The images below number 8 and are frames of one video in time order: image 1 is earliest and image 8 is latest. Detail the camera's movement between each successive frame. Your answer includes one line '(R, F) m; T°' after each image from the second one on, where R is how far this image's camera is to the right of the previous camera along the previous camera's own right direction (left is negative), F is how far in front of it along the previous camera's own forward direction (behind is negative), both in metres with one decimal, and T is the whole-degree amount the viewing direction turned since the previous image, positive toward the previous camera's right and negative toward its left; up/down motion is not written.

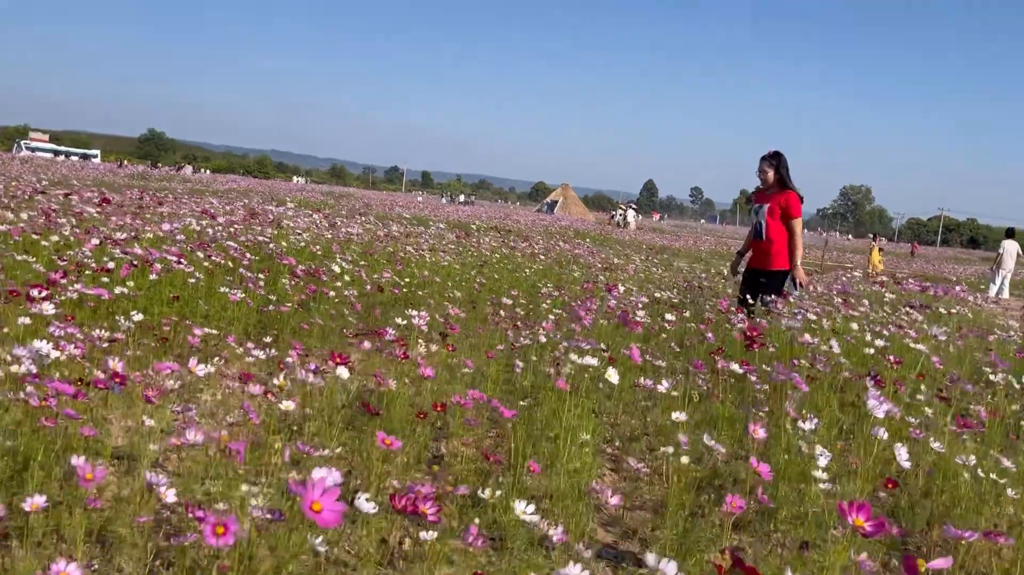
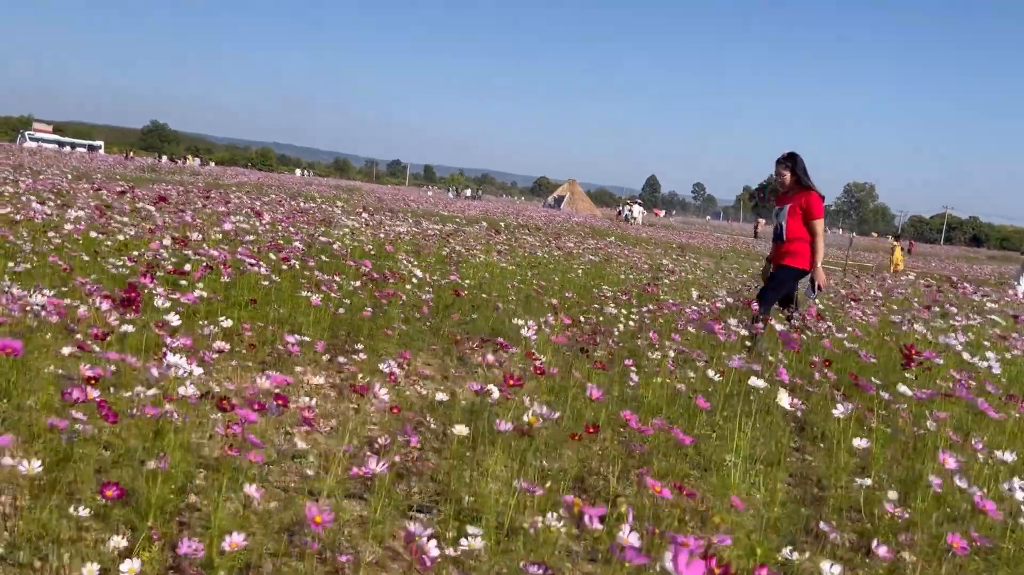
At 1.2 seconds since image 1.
(-0.6, +0.2) m; 0°
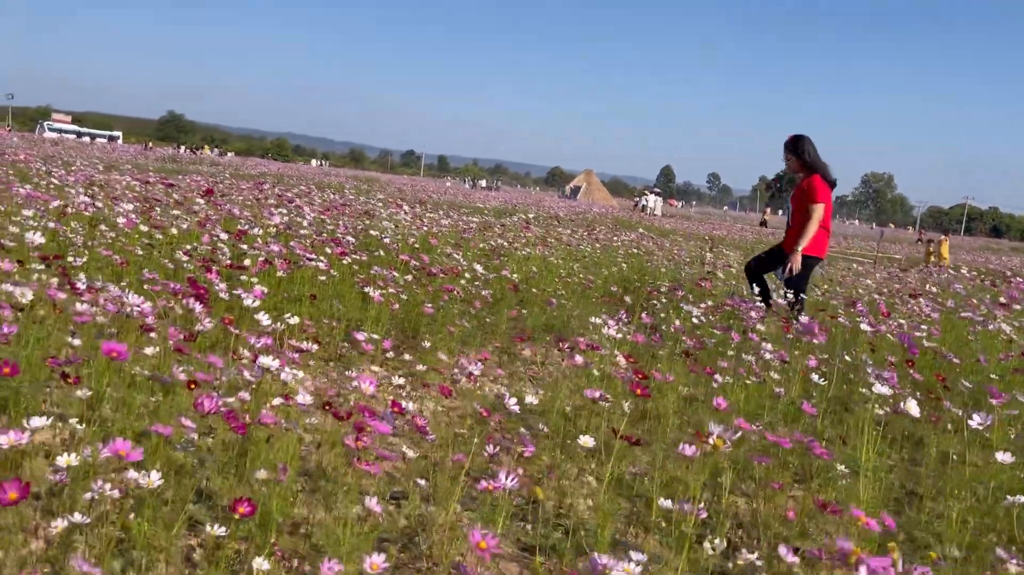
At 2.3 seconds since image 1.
(-0.4, +0.1) m; -1°
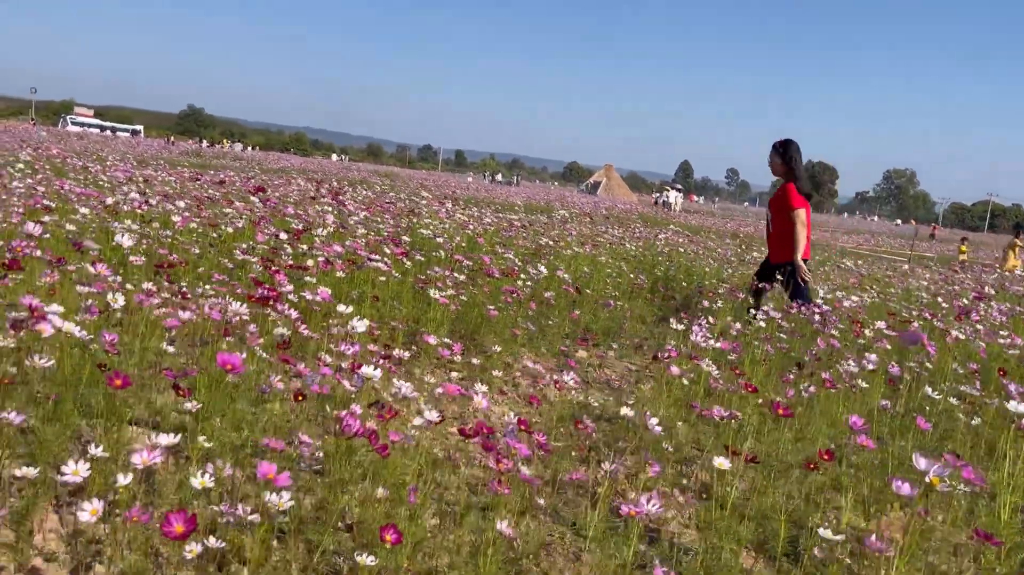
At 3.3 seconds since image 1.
(-0.4, +0.1) m; -1°
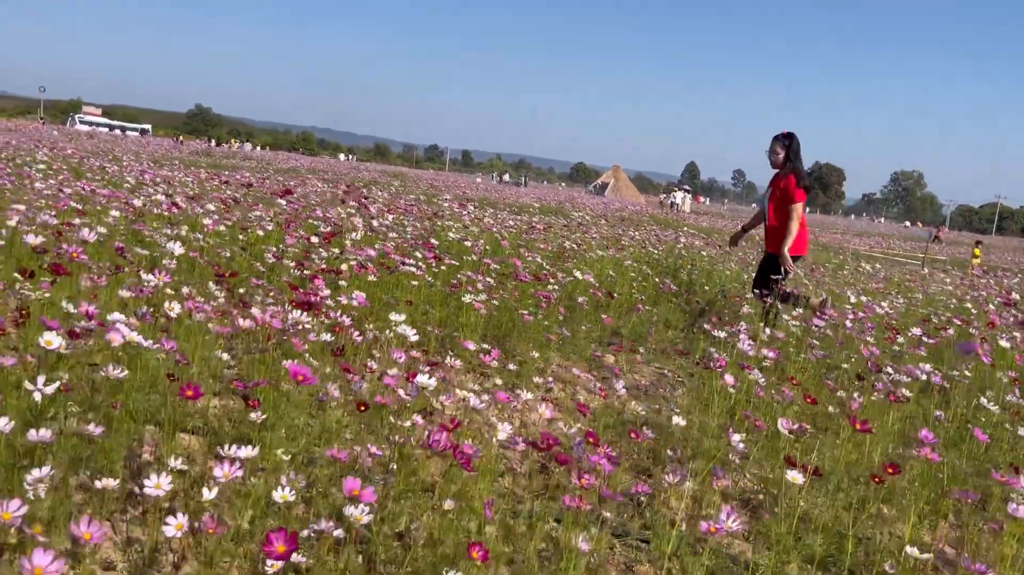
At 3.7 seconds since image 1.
(-0.2, 0.0) m; 0°
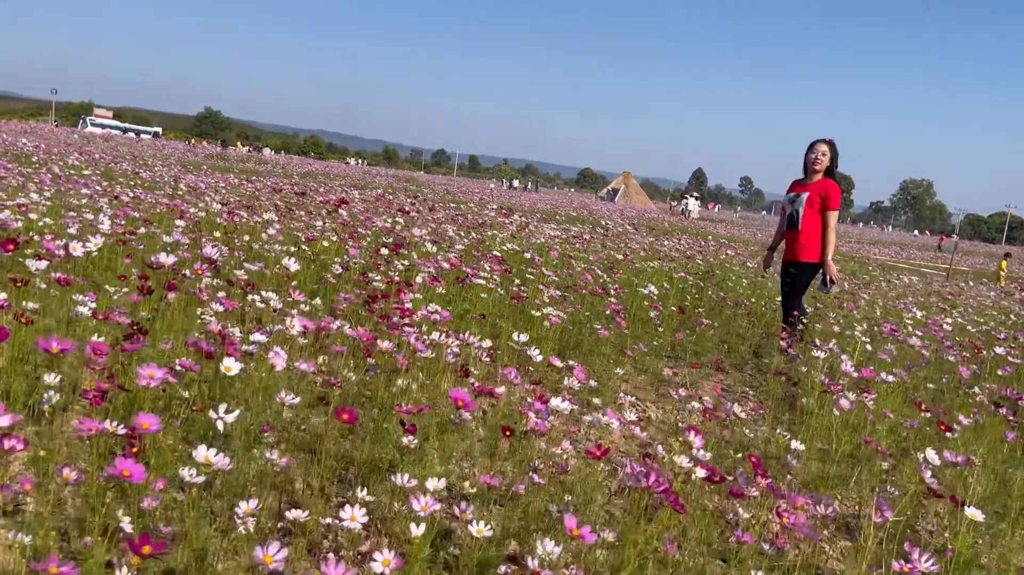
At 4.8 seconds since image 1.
(-0.5, 0.0) m; -1°
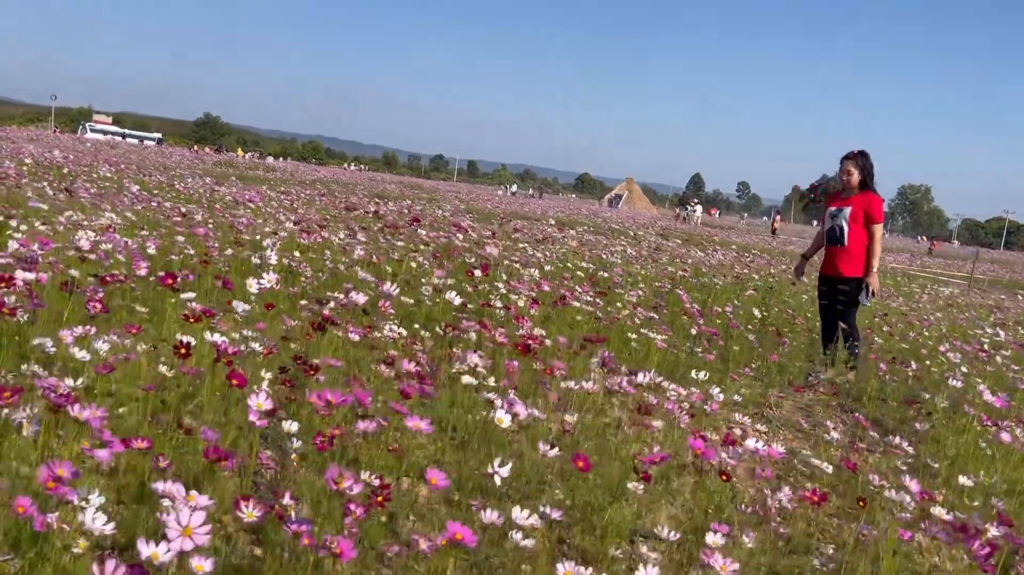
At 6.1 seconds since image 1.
(-0.7, 0.0) m; 0°
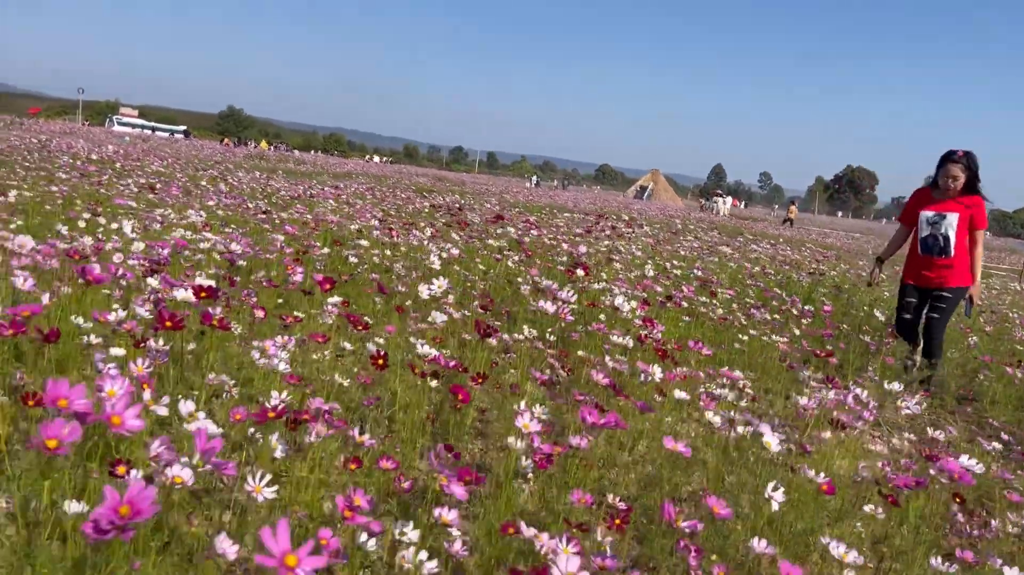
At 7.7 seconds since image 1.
(-0.7, +0.1) m; -2°
